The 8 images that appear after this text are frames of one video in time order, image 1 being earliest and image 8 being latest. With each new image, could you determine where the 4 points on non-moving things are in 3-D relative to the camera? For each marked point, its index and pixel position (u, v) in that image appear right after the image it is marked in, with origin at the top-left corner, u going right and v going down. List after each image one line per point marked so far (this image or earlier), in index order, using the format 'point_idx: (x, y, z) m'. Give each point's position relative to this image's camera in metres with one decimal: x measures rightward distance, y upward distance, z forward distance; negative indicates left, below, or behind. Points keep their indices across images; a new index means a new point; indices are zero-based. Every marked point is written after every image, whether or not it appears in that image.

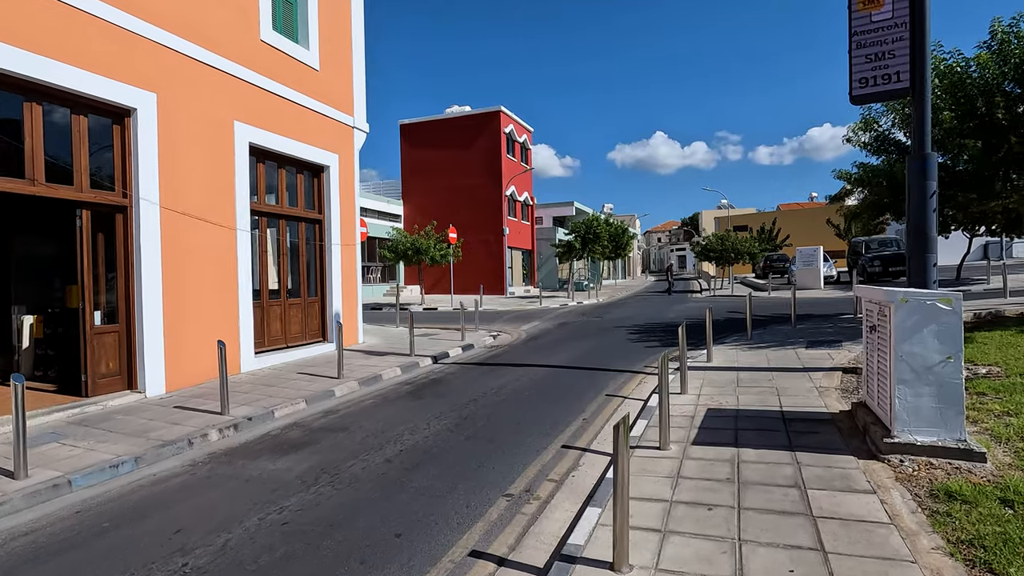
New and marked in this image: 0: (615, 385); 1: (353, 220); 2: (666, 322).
0: (+1.5, -1.4, +7.8) m
1: (-3.6, +1.5, +12.2) m
2: (+4.0, -0.9, +14.1) m
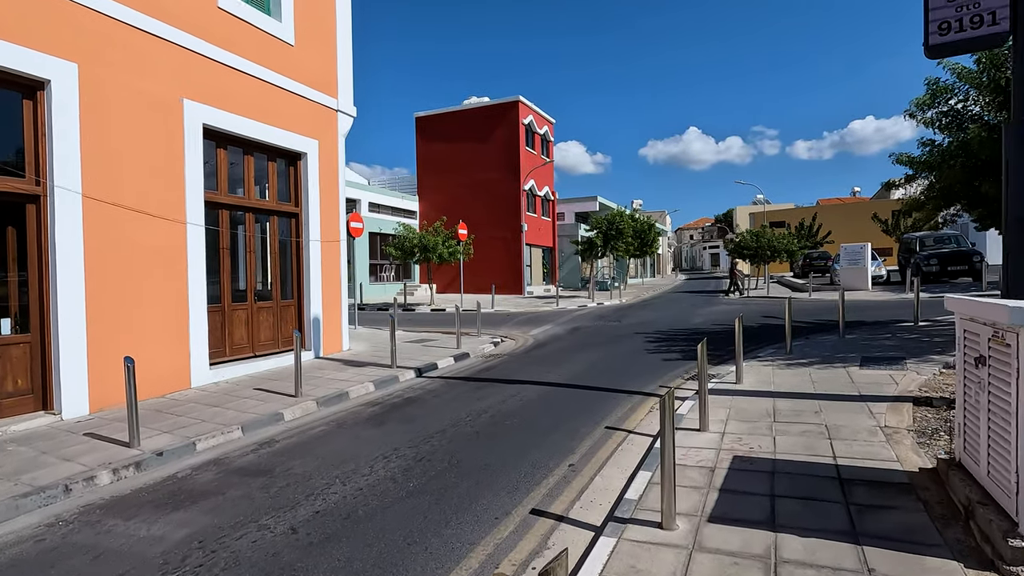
0: (+1.2, -1.5, +6.3) m
1: (-3.6, +1.5, +11.0) m
2: (+4.1, -1.0, +12.4) m
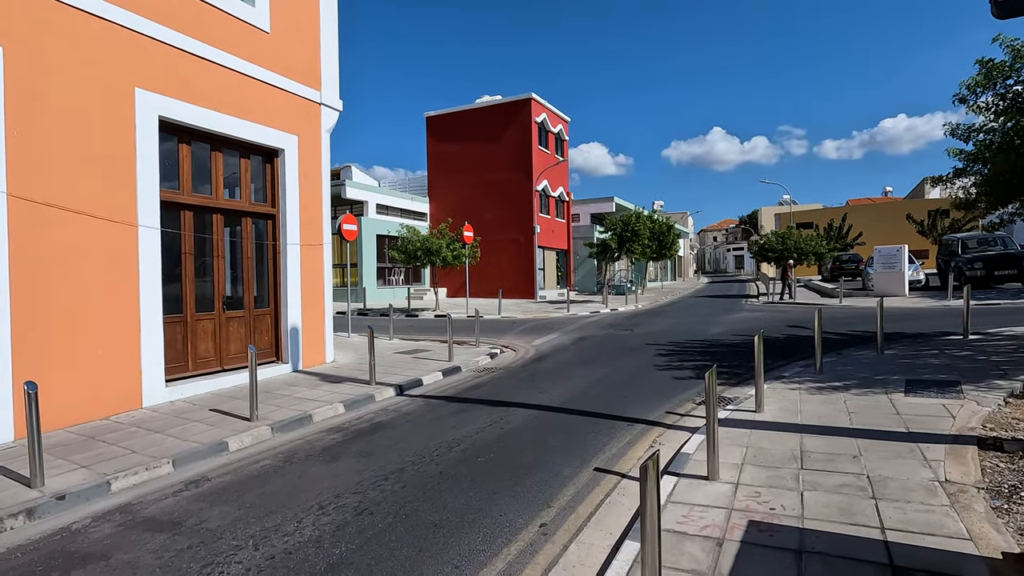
0: (+1.0, -1.6, +5.3) m
1: (-3.7, +1.3, +10.2) m
2: (+4.1, -1.1, +11.3) m
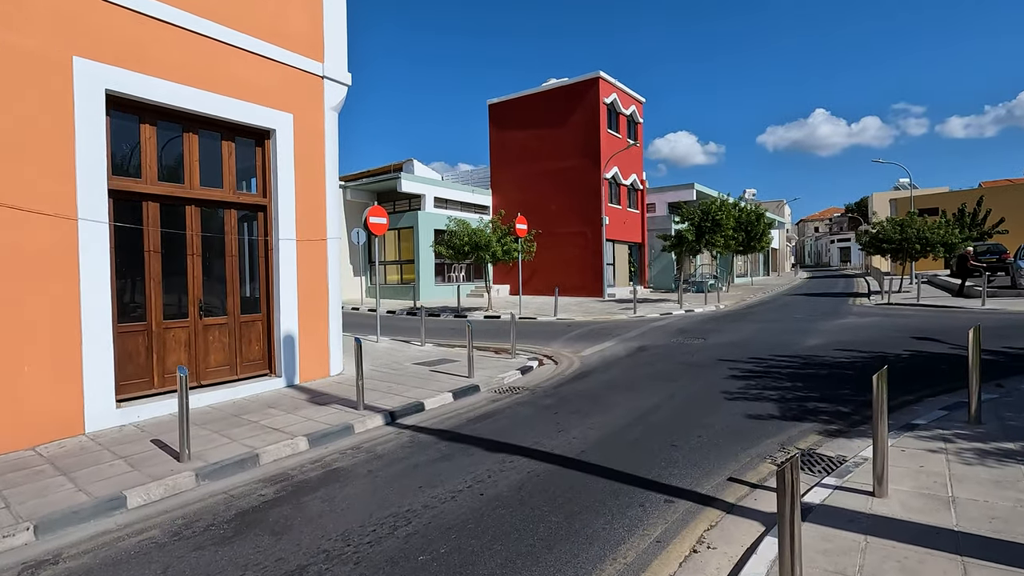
0: (+0.7, -1.7, +3.3) m
1: (-3.1, +1.3, +8.8) m
2: (+4.7, -1.1, +8.8) m
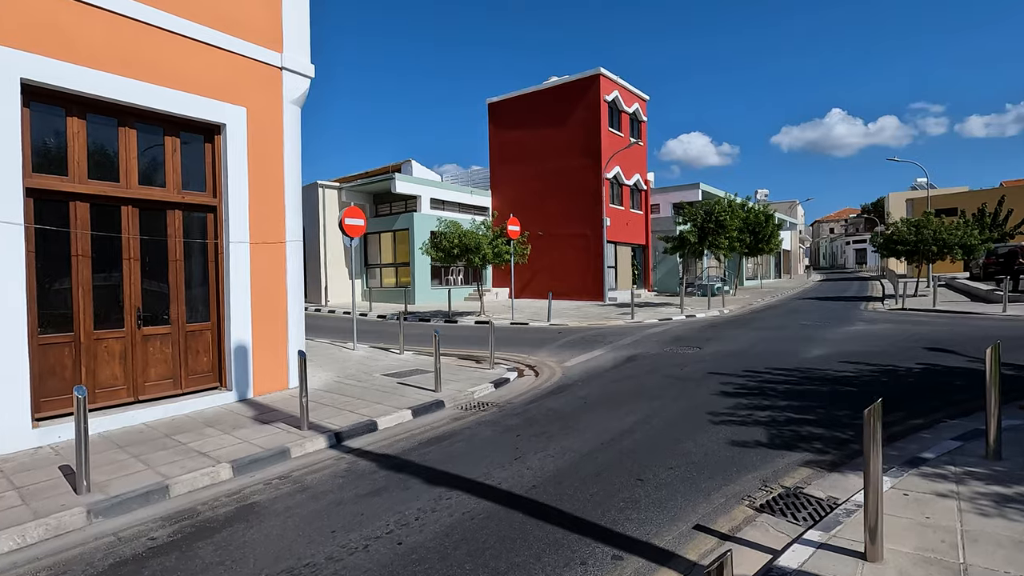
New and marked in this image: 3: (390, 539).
0: (+0.2, -1.8, +2.7) m
1: (-3.6, +1.2, +8.2) m
2: (+4.3, -1.2, +8.0) m
3: (-0.9, -1.8, +3.8) m
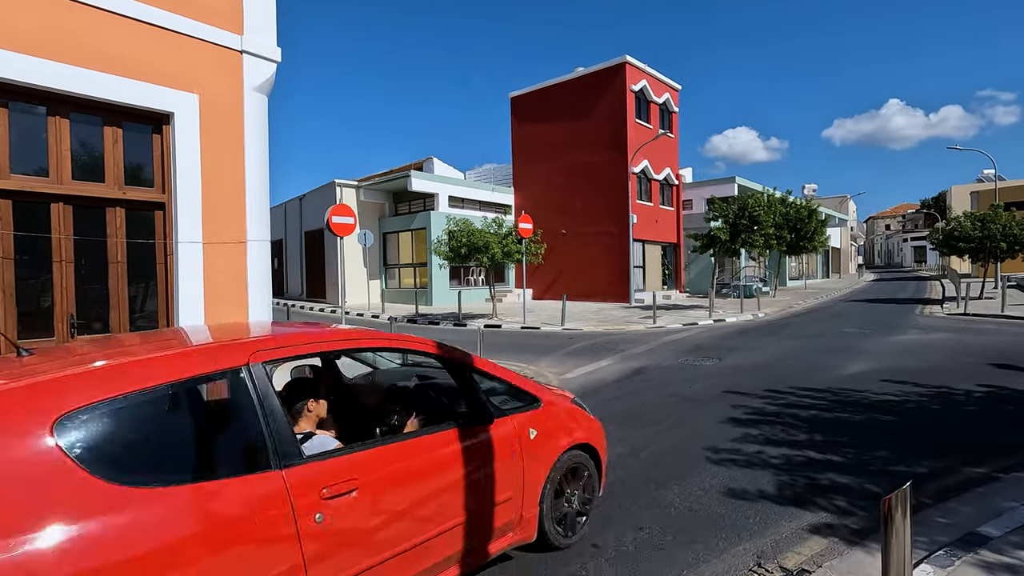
0: (-0.5, -1.9, +1.7) m
1: (-3.8, +1.1, +7.5) m
2: (+4.0, -1.3, +6.7) m
3: (-1.5, -1.9, +2.9) m
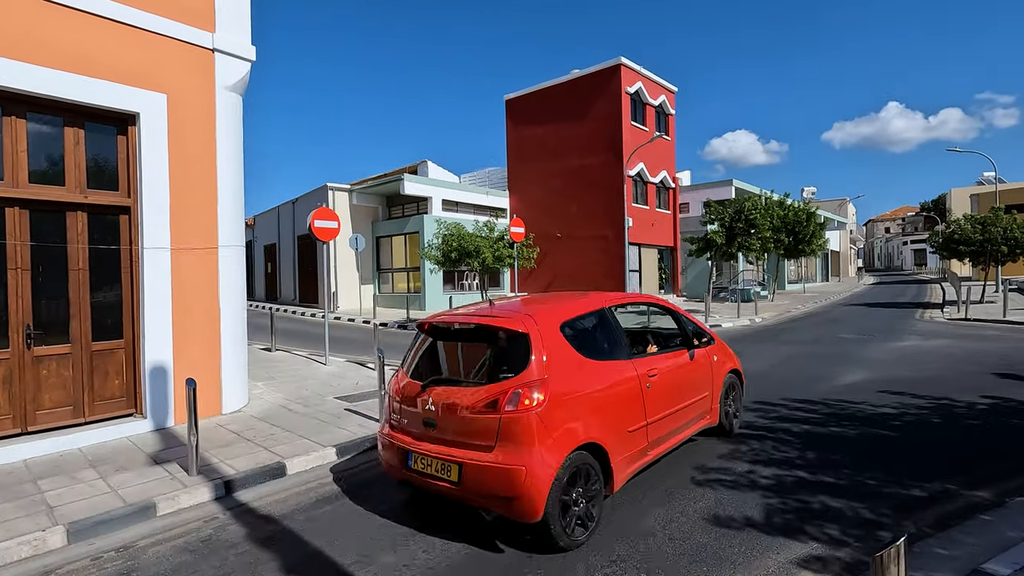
0: (-0.8, -1.9, +1.4) m
1: (-4.1, +1.0, +7.2) m
2: (+3.8, -1.4, +6.4) m
3: (-1.7, -1.9, +2.6) m
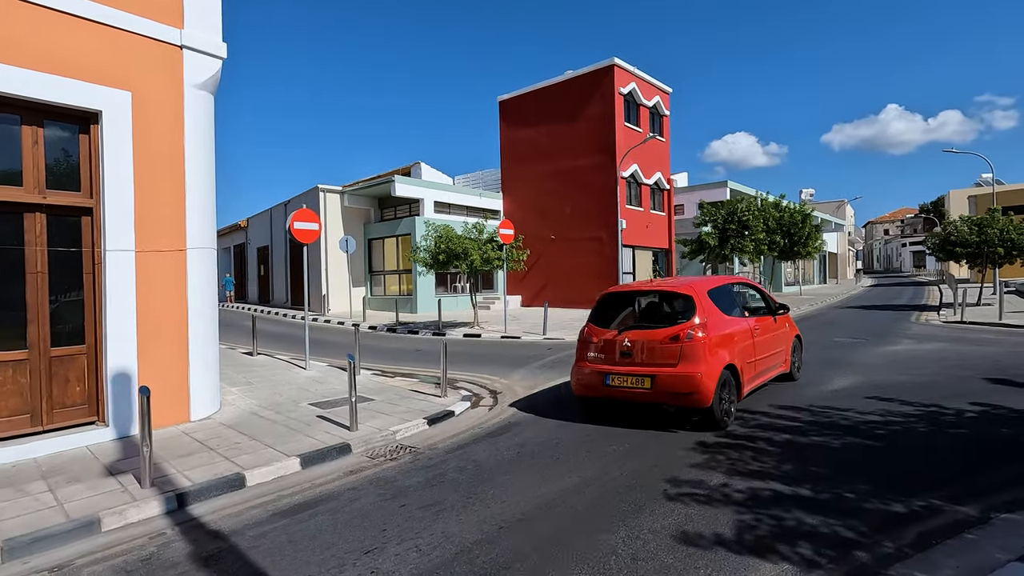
0: (-1.1, -1.9, +1.2) m
1: (-4.4, +1.0, +7.0) m
2: (+3.5, -1.4, +6.2) m
3: (-2.0, -1.9, +2.4) m
